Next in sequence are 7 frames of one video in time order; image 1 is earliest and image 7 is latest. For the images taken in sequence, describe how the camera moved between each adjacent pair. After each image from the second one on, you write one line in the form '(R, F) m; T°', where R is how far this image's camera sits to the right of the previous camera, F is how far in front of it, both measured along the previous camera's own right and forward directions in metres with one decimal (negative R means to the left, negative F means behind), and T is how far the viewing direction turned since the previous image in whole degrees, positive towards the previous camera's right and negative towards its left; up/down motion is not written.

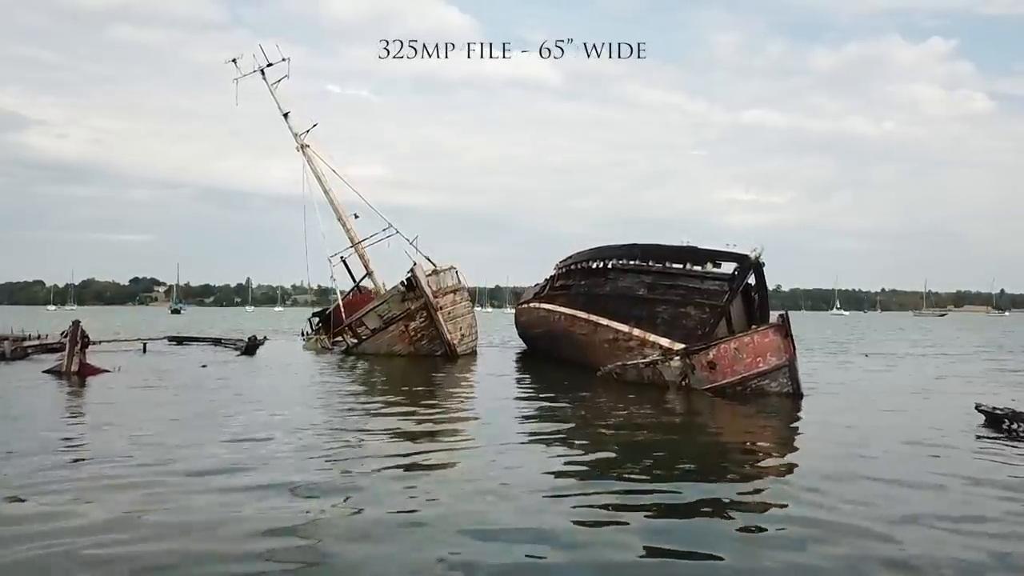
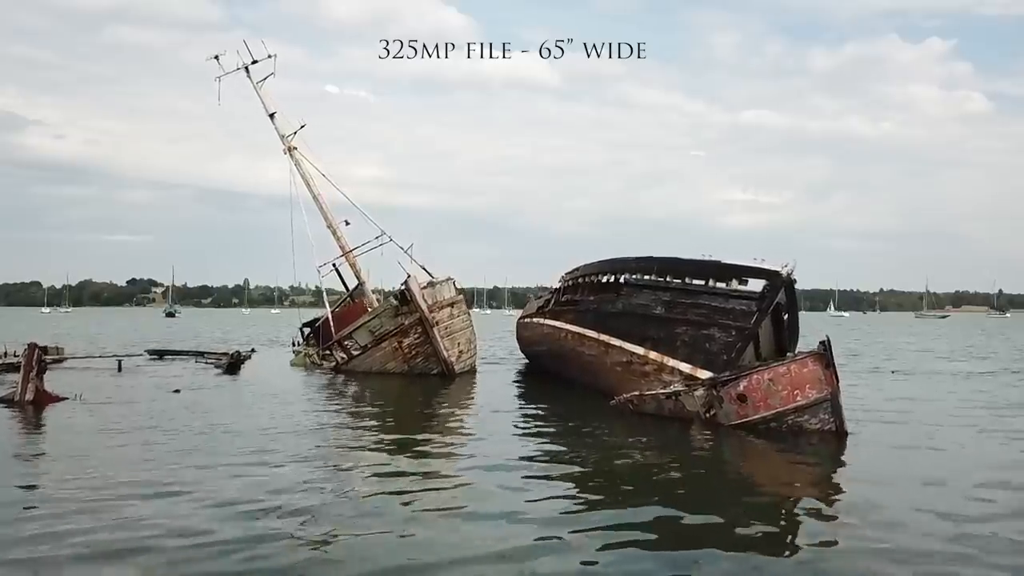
(-0.1, +1.7) m; 0°
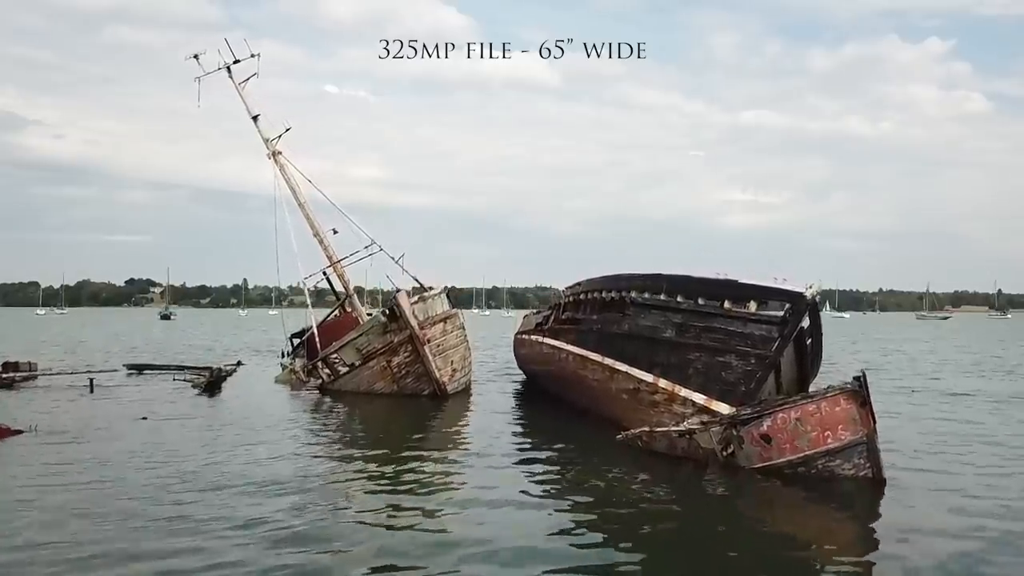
(+0.1, +1.4) m; 0°
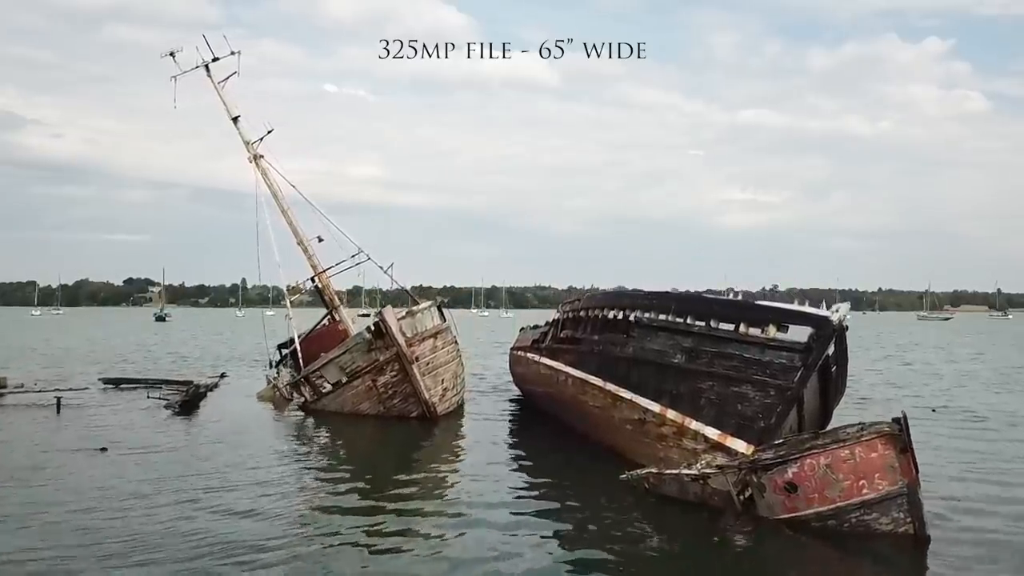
(+0.1, +1.4) m; 0°
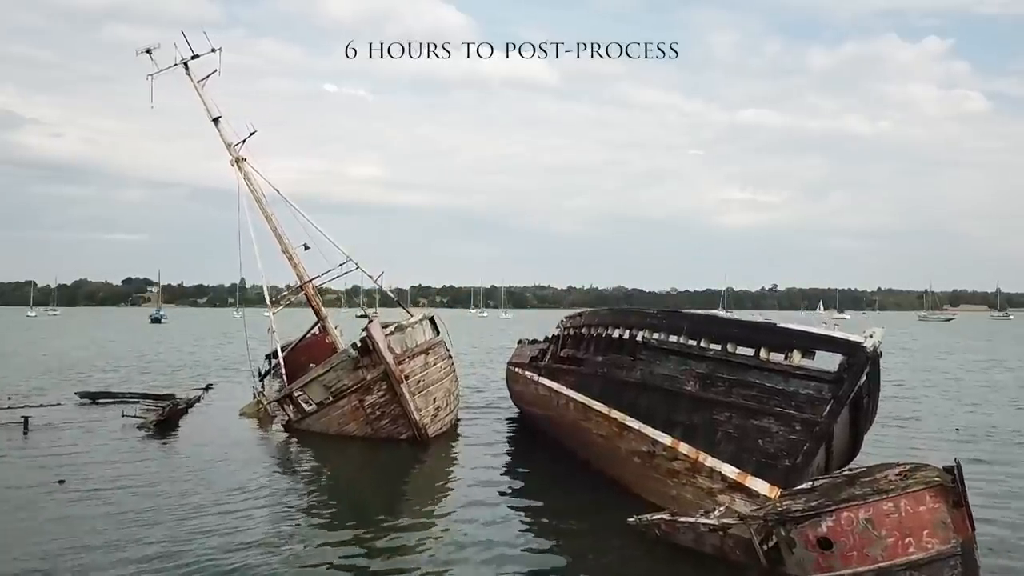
(+0.1, +1.3) m; 0°
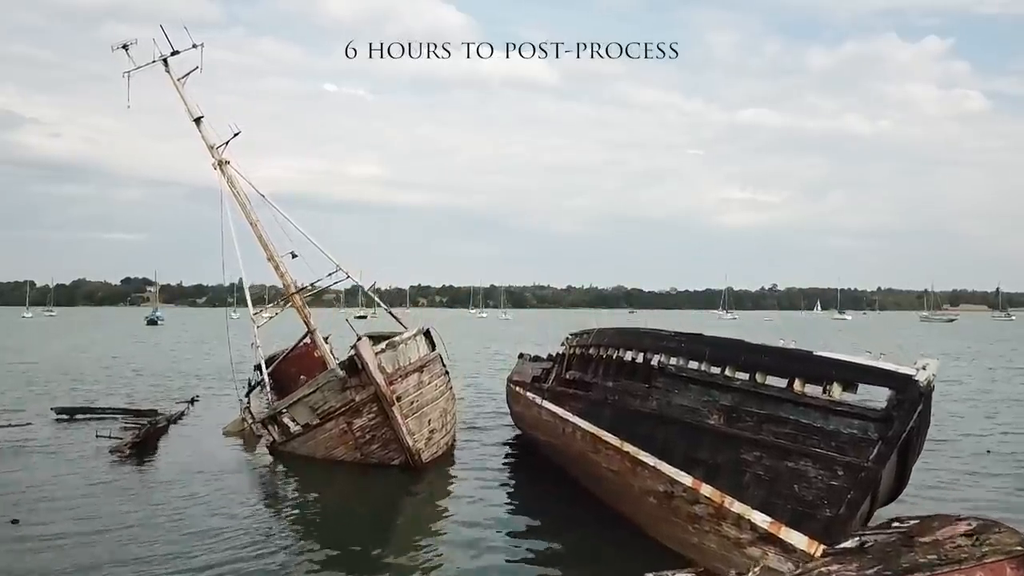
(0.0, +1.3) m; 0°
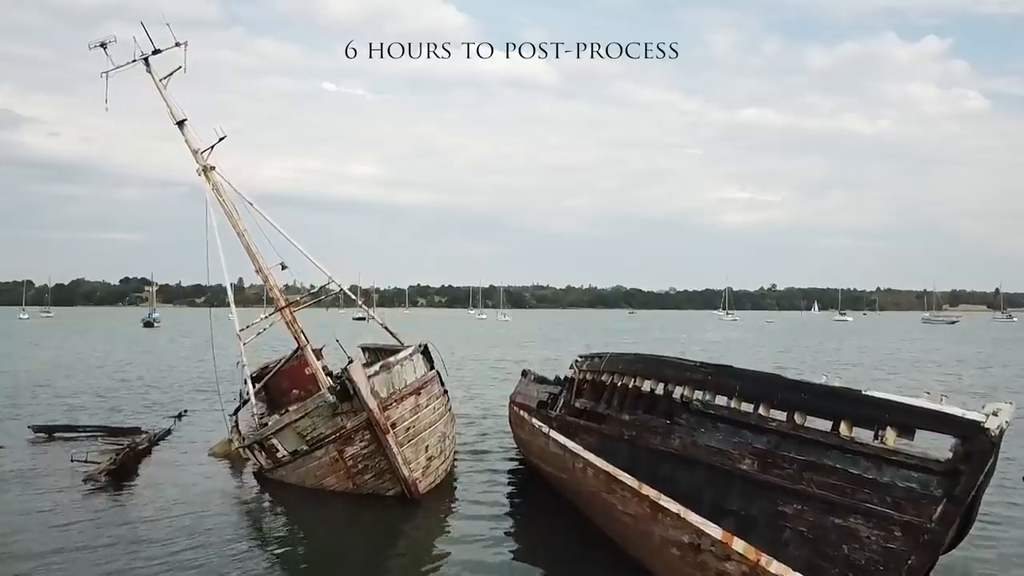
(-0.1, +1.2) m; 0°
